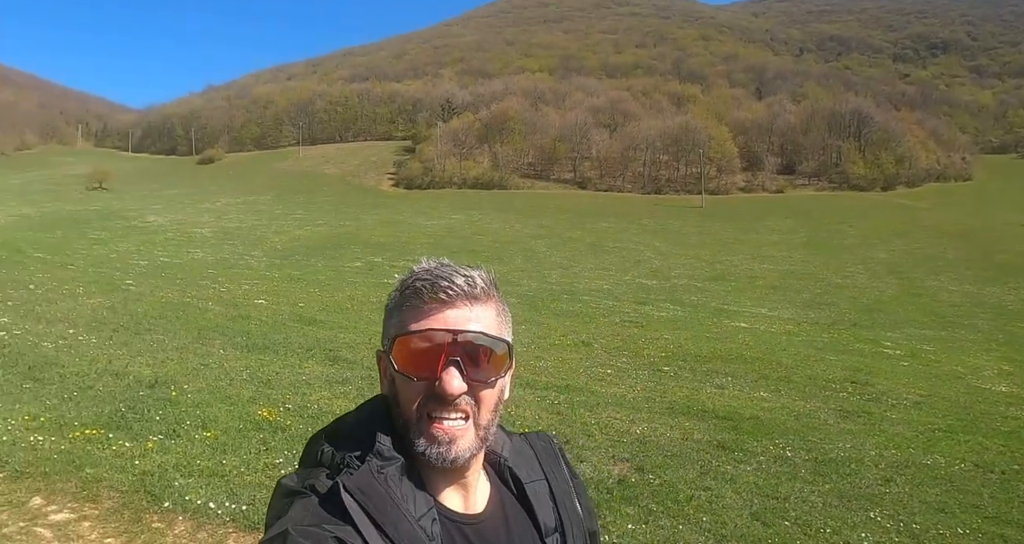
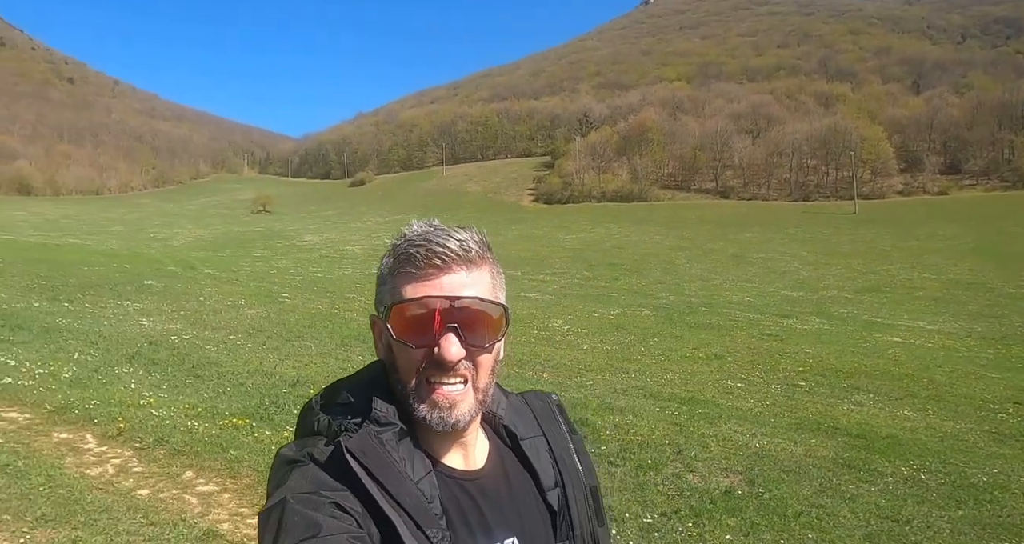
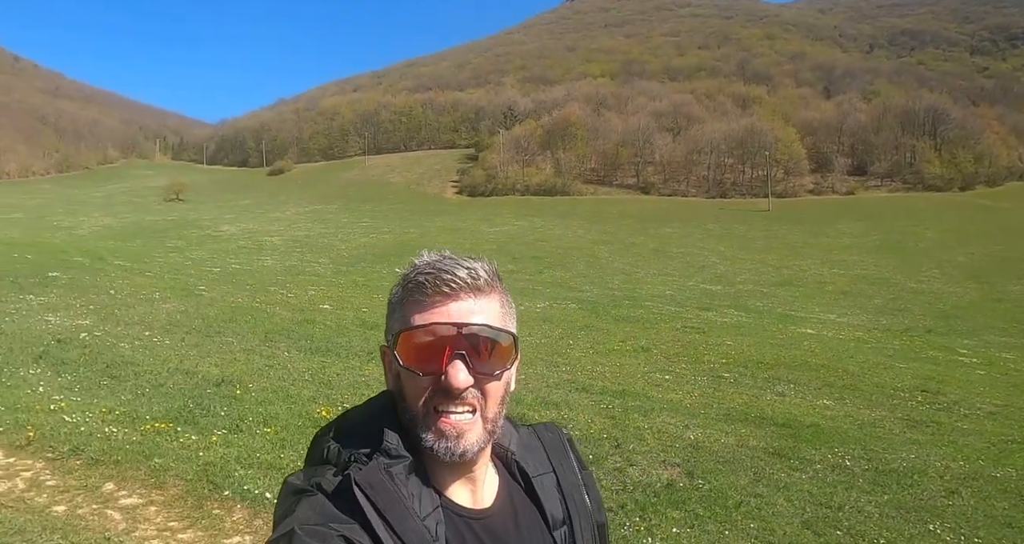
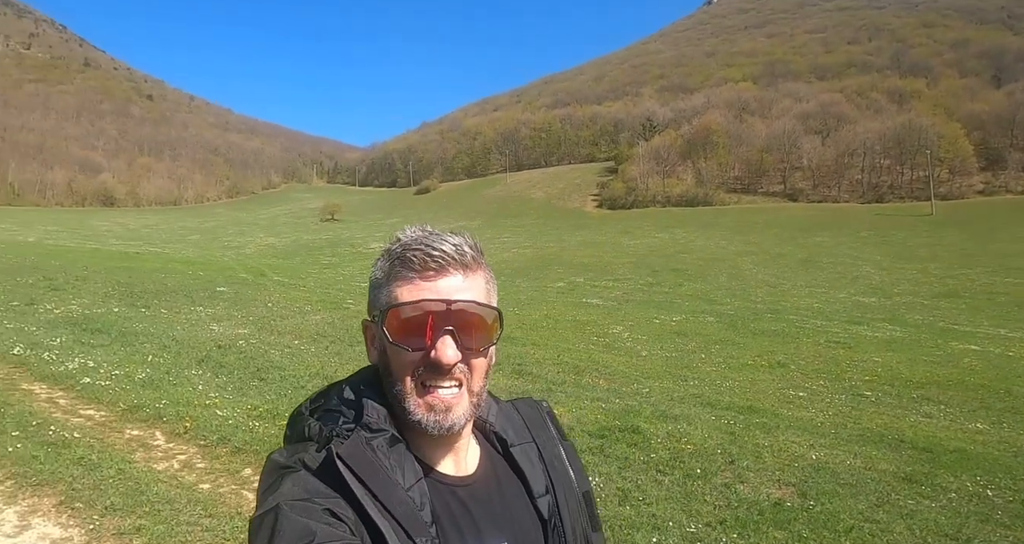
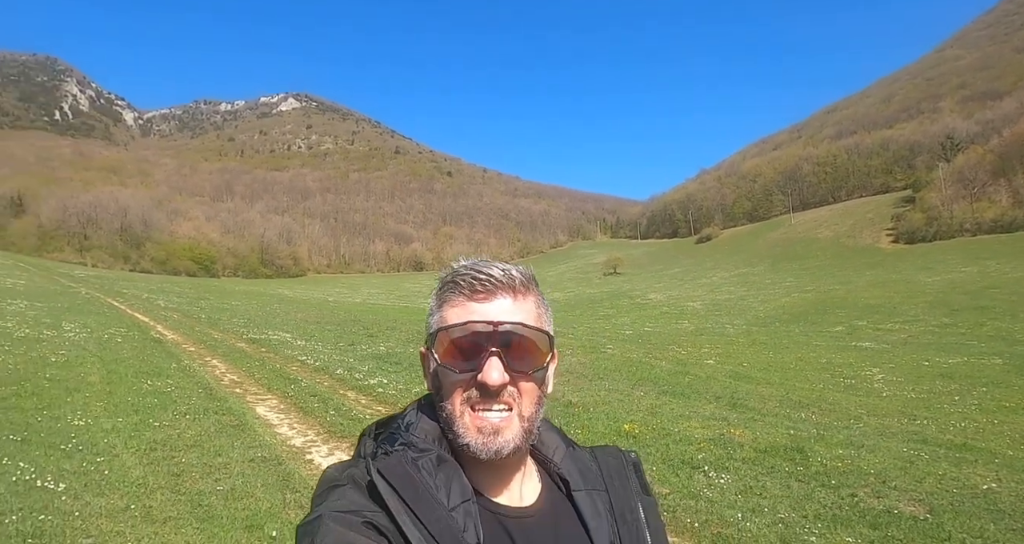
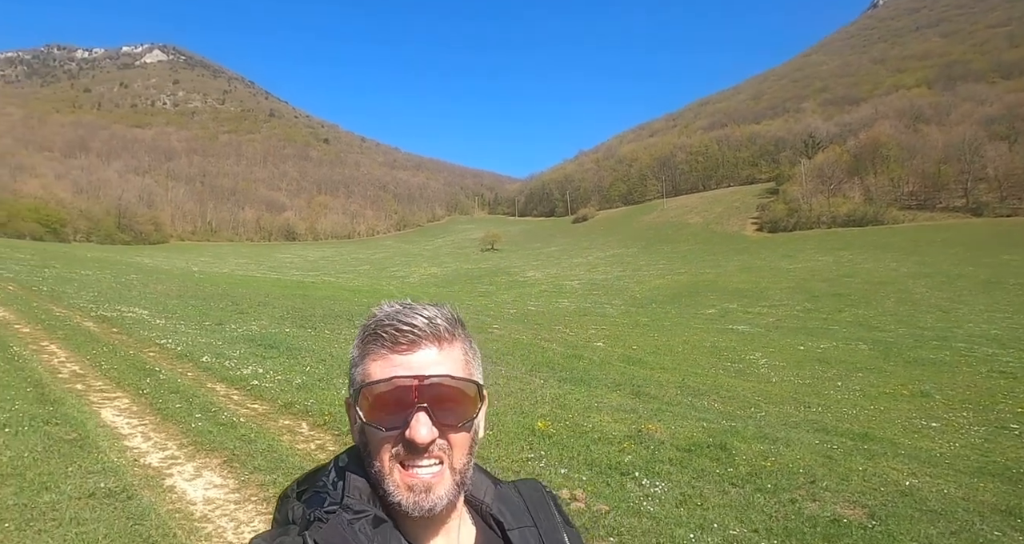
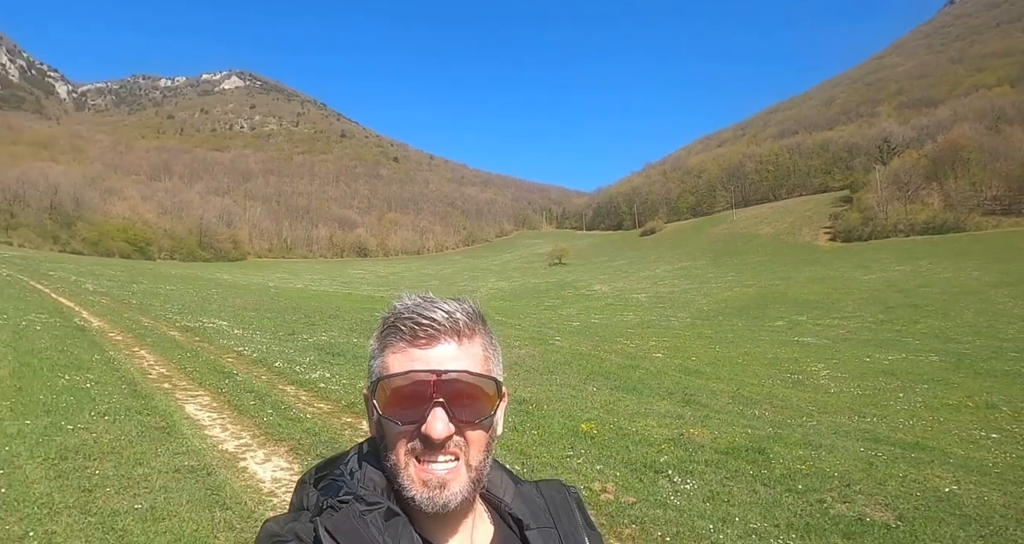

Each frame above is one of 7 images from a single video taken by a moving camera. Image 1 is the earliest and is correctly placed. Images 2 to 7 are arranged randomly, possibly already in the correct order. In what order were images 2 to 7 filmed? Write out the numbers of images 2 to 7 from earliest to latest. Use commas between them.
3, 2, 4, 6, 7, 5
